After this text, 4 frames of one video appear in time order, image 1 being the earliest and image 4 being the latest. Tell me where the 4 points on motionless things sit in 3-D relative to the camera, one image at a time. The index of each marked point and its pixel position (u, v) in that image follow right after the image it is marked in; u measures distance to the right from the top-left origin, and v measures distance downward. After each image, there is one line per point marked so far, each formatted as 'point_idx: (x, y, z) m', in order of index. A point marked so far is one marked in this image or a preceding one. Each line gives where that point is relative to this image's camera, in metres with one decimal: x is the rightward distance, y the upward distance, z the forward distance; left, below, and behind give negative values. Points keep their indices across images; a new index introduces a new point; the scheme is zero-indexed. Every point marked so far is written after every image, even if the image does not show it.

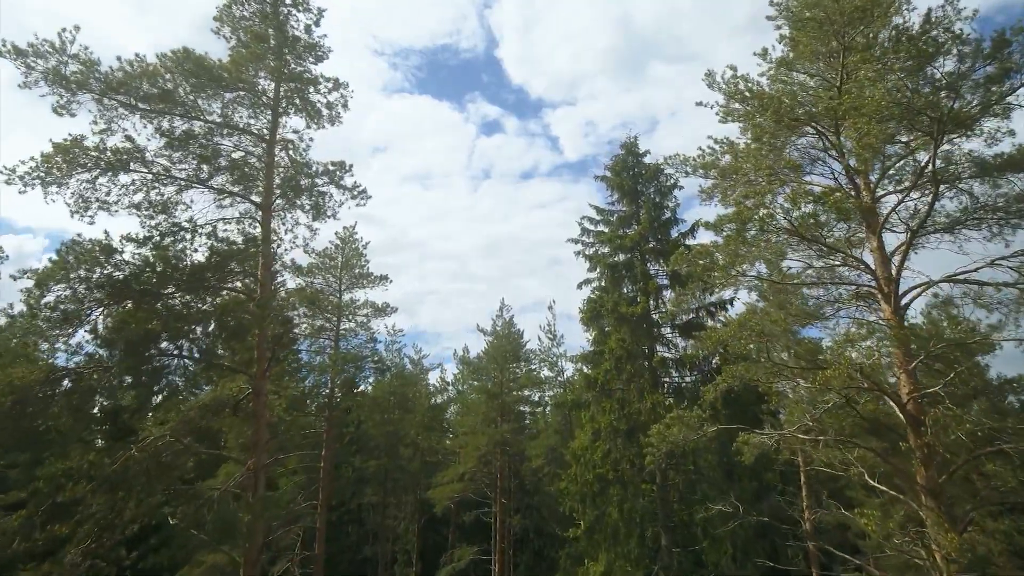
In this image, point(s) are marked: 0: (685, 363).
0: (+5.1, -2.3, +19.9) m
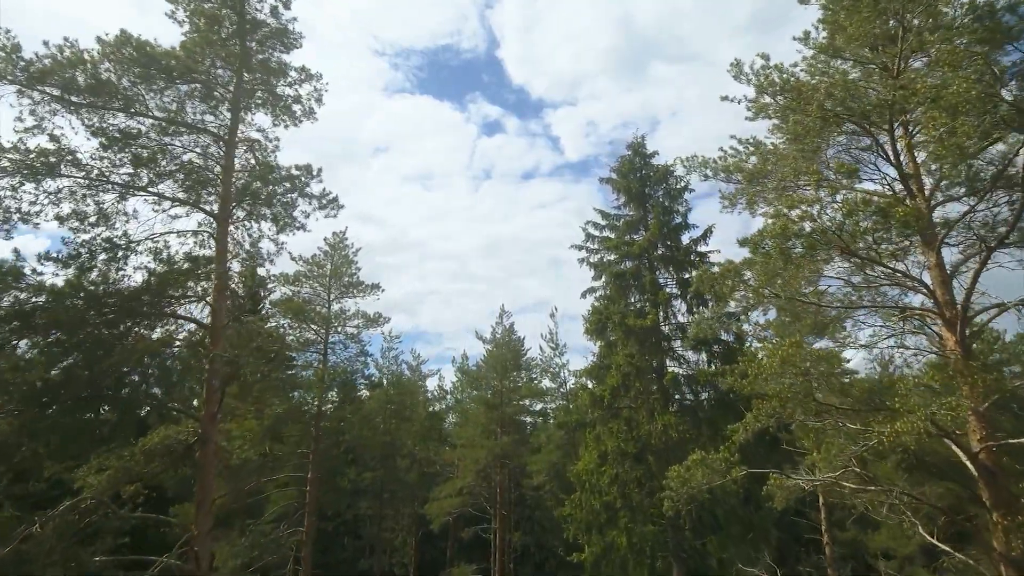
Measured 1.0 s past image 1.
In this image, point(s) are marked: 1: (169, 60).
0: (+5.1, -2.6, +18.4) m
1: (-4.4, +2.9, +8.7) m
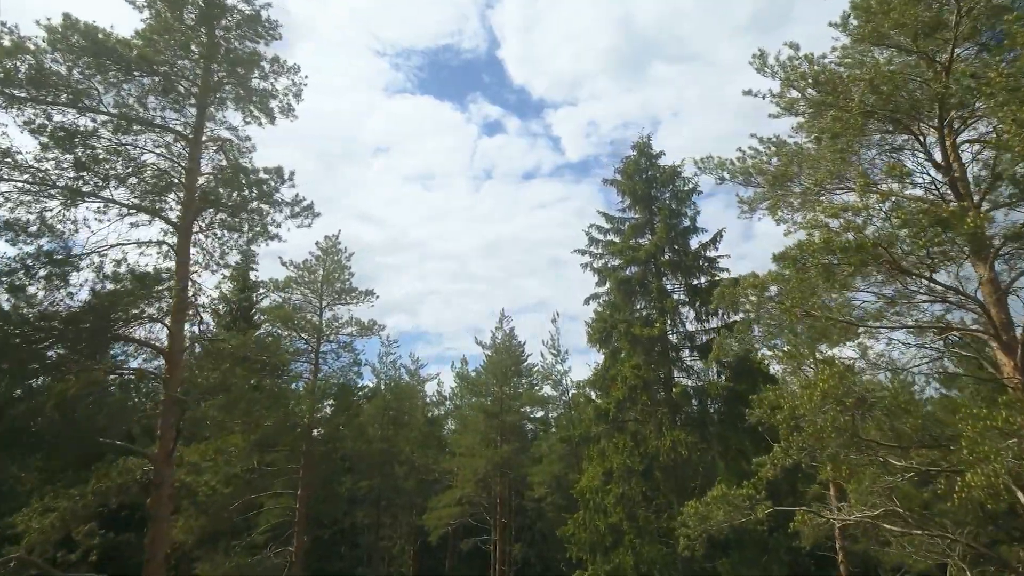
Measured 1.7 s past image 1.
0: (+5.1, -2.8, +17.5) m
1: (-4.4, +2.7, +7.7) m
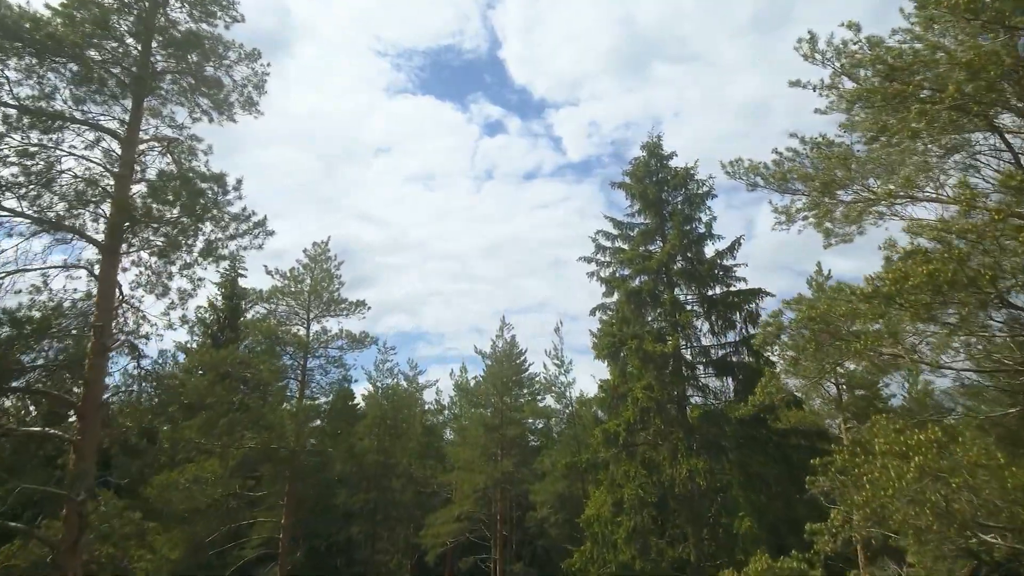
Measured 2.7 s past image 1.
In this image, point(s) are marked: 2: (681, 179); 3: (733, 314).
0: (+5.1, -3.1, +16.0) m
1: (-4.4, +2.4, +6.3) m
2: (+4.9, +3.2, +19.6) m
3: (+6.0, -0.7, +18.3) m
